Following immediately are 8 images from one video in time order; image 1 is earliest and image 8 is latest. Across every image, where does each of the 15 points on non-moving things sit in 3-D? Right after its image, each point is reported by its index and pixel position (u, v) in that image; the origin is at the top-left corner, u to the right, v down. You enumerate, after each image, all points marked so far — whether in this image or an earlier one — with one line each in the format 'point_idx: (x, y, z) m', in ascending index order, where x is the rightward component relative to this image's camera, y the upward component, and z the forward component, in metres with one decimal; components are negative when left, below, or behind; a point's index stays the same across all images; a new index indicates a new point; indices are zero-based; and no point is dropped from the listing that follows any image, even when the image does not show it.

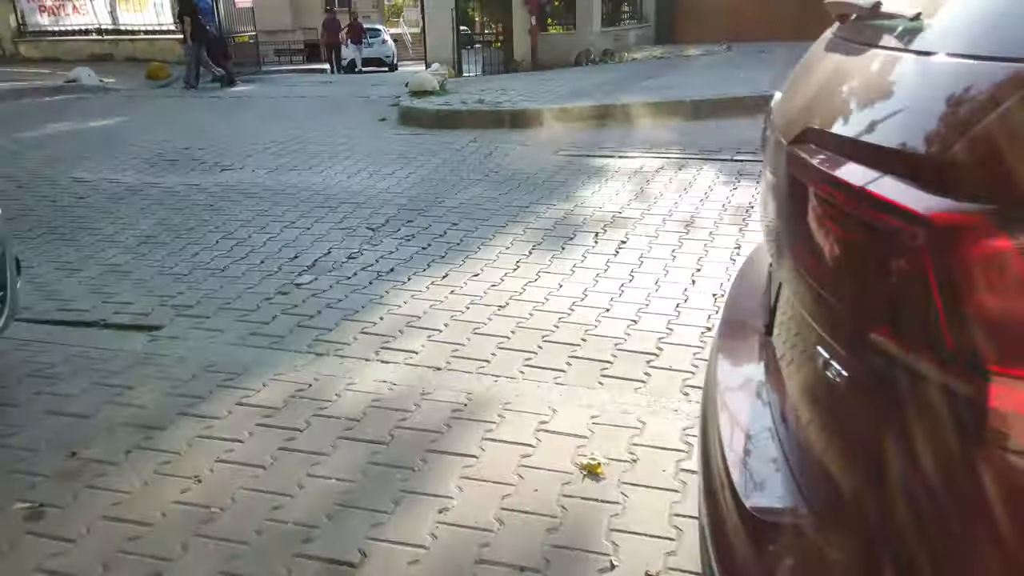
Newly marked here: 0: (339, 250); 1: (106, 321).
0: (-1.1, +0.2, +4.9) m
1: (-2.1, -0.2, +3.9) m
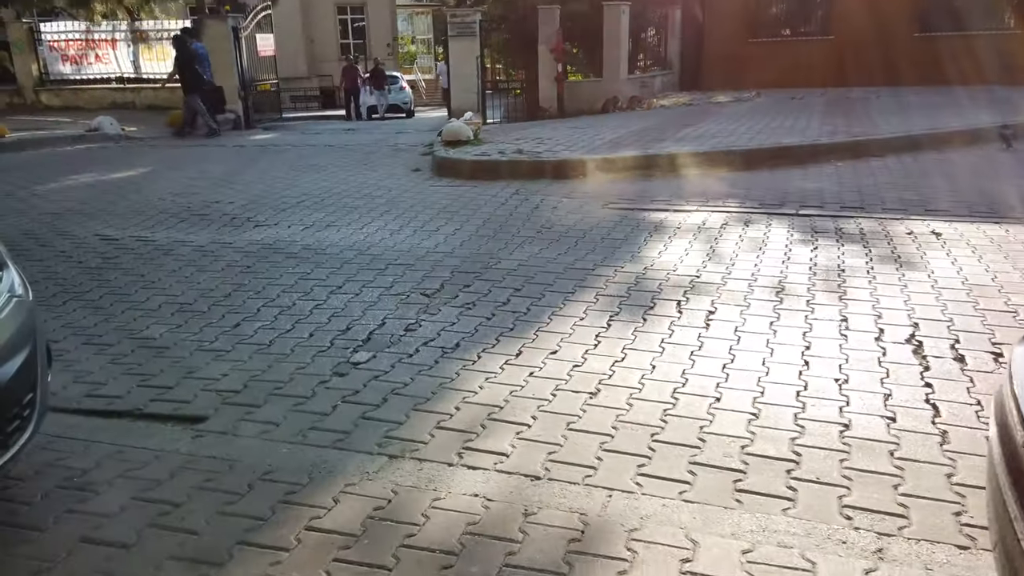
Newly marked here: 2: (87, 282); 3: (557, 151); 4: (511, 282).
0: (-0.7, -0.2, +4.4) m
1: (-1.7, -0.5, +3.4) m
2: (-2.9, 0.0, +5.3) m
3: (+0.6, +1.6, +9.1) m
4: (0.0, 0.0, +5.0) m
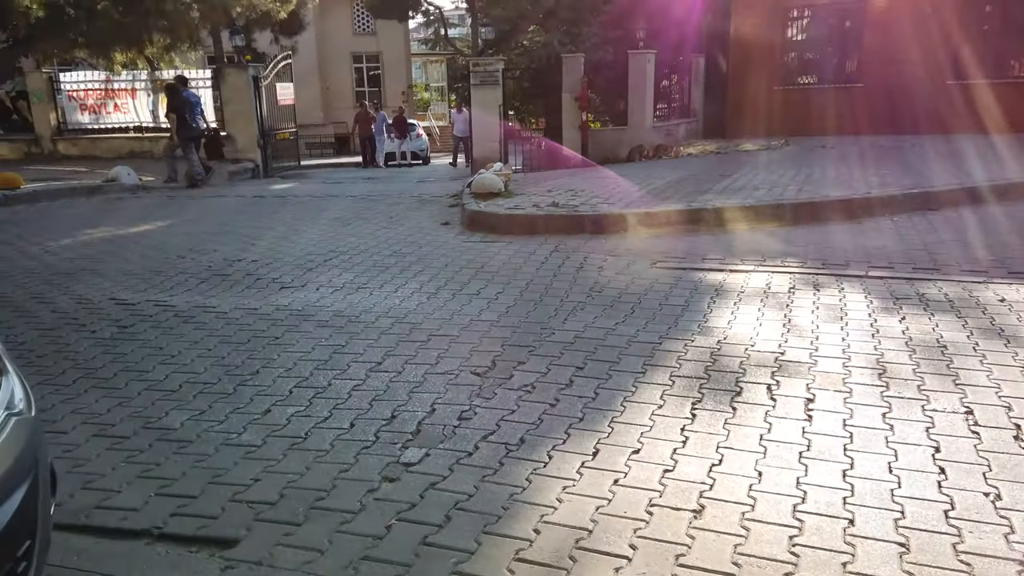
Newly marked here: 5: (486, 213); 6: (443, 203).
0: (-0.3, -0.6, +3.9) m
1: (-1.3, -0.9, +2.9) m
2: (-2.6, -0.4, +4.8) m
3: (+1.0, +0.9, +8.6) m
4: (+0.3, -0.4, +4.5) m
5: (-0.3, +0.8, +8.6) m
6: (-1.0, +1.2, +11.0) m
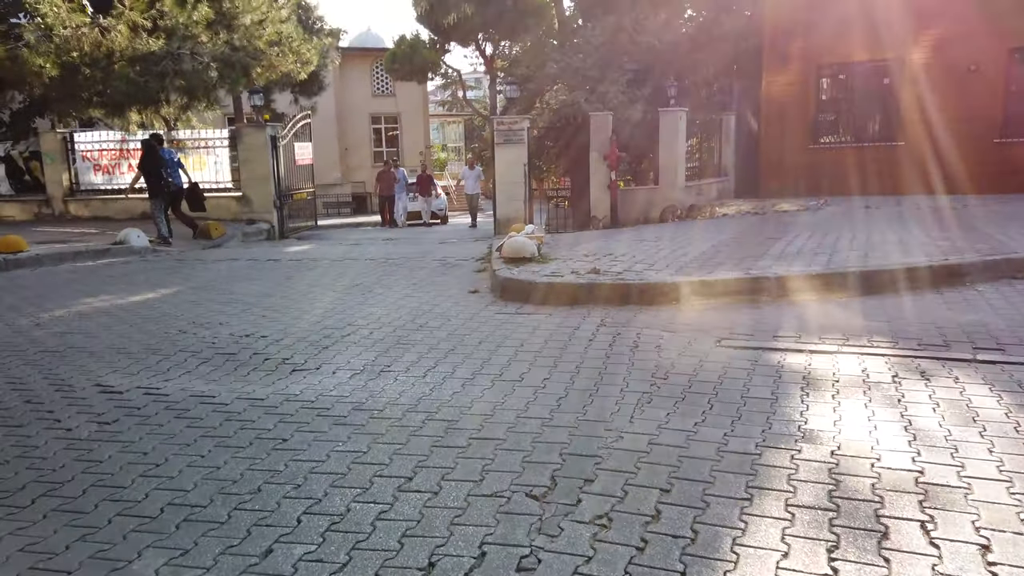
0: (-0.1, -1.0, +3.0) m
1: (-1.1, -1.3, +2.0) m
2: (-2.3, -0.9, +3.9) m
3: (+1.3, +0.2, +7.8) m
4: (+0.6, -0.9, +3.6) m
5: (+0.1, +0.1, +7.7) m
6: (-0.6, +0.3, +10.2) m
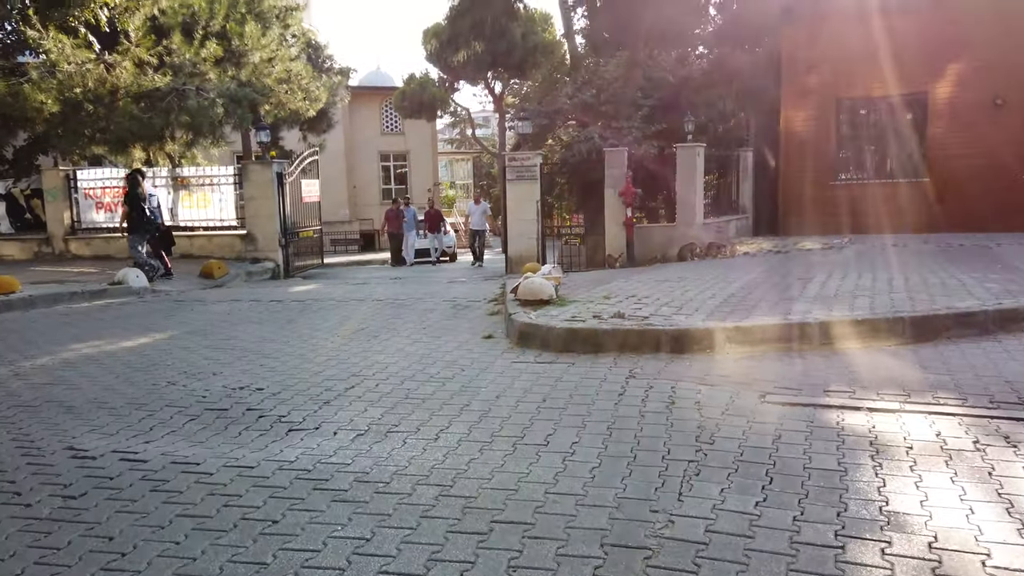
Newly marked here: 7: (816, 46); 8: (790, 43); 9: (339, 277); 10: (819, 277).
0: (+0.1, -1.2, +2.4) m
1: (-0.9, -1.4, +1.3) m
2: (-2.2, -1.2, +3.3) m
3: (+1.5, -0.3, +7.2) m
4: (+0.8, -1.1, +2.9) m
5: (+0.3, -0.4, +7.2) m
6: (-0.4, -0.3, +9.6) m
7: (+6.6, +5.2, +16.5) m
8: (+6.1, +5.4, +16.8) m
9: (-3.8, +0.2, +16.7) m
10: (+4.0, +0.1, +10.0) m
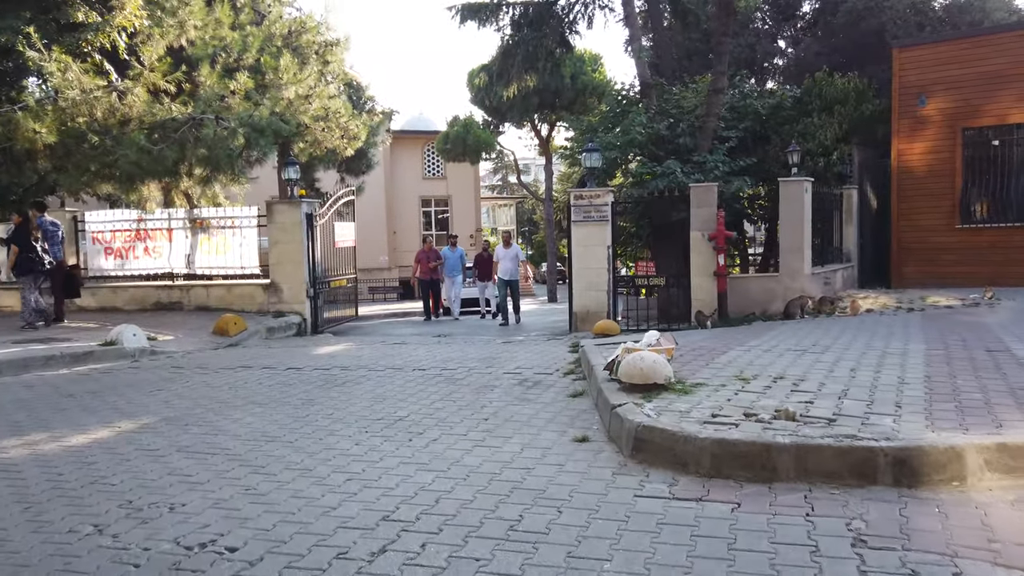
0: (+0.5, -1.5, -0.1) m
1: (-0.5, -1.6, -1.1) m
2: (-1.6, -1.5, +1.0) m
3: (+2.2, -0.8, +4.7) m
4: (+1.3, -1.4, +0.4) m
5: (+1.0, -0.9, +4.7) m
6: (+0.5, -1.0, +7.2) m
7: (+7.8, +4.1, +14.1) m
8: (+7.4, +4.2, +14.4) m
9: (-2.6, -0.9, +14.5) m
10: (+4.9, -0.6, +7.4) m
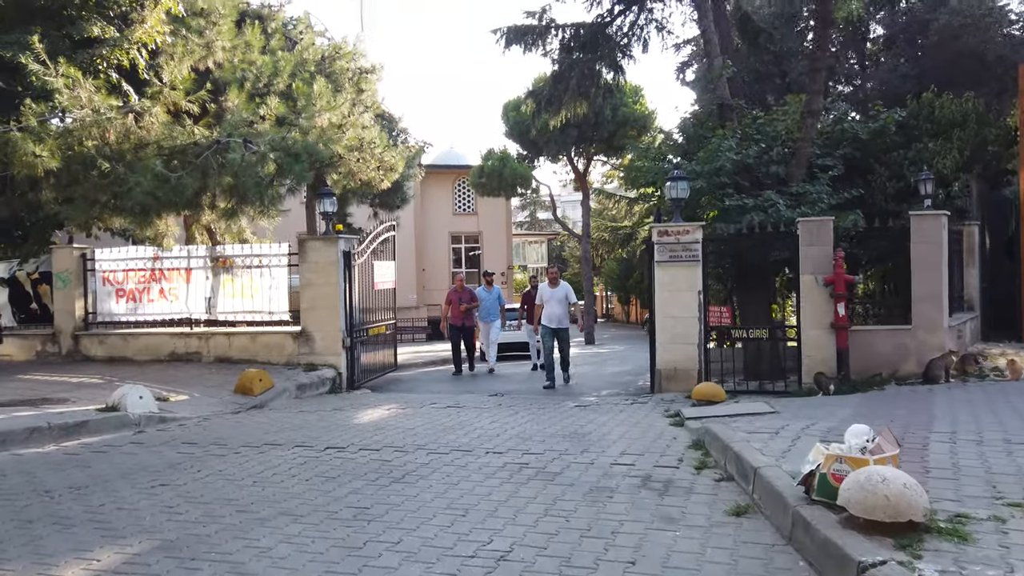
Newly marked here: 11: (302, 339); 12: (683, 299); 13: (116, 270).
0: (+1.2, -1.6, -2.1) m
1: (+0.1, -1.7, -3.1) m
2: (-0.9, -1.6, -1.0) m
3: (+3.0, -1.2, +2.7) m
4: (+2.0, -1.5, -1.6) m
5: (+1.8, -1.3, +2.7) m
6: (+1.3, -1.4, +5.2) m
7: (+8.9, +3.2, +12.1) m
8: (+8.5, +3.4, +12.4) m
9: (-1.5, -1.7, +12.5) m
10: (+5.8, -1.1, +5.3) m
11: (-3.4, -0.8, +12.4) m
12: (+2.4, -0.2, +10.7) m
13: (-6.7, +0.3, +12.9) m
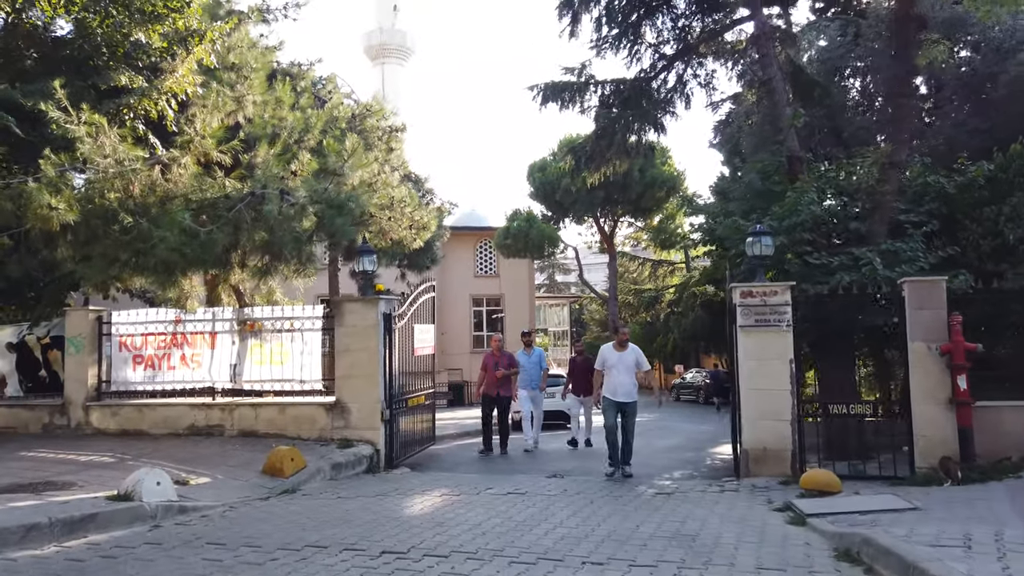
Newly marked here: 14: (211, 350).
0: (+1.8, -1.4, -3.5) m
1: (+0.7, -1.3, -4.4) m
2: (-0.3, -1.5, -2.3) m
3: (+3.7, -1.4, +1.3) m
4: (+2.6, -1.4, -3.0) m
5: (+2.5, -1.4, +1.4) m
6: (+2.1, -1.8, +3.9) m
7: (+9.8, +2.3, +11.0) m
8: (+9.3, +2.3, +11.4) m
9: (-0.7, -2.7, +11.2) m
10: (+6.5, -1.5, +3.9) m
11: (-2.6, -1.8, +11.1) m
12: (+3.3, -1.0, +9.5) m
13: (-5.9, -0.7, +11.8) m
14: (-4.6, -0.9, +11.7) m
